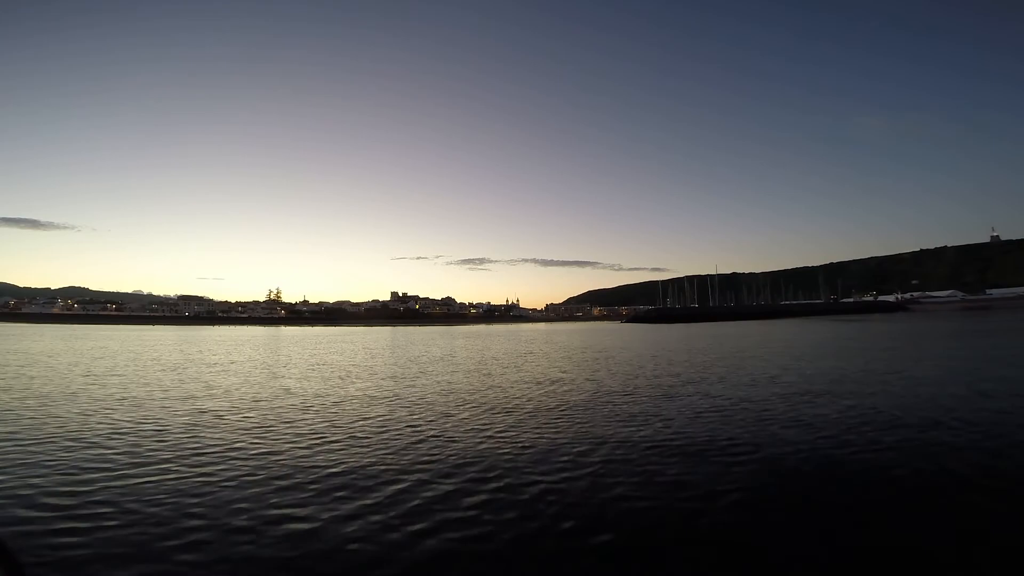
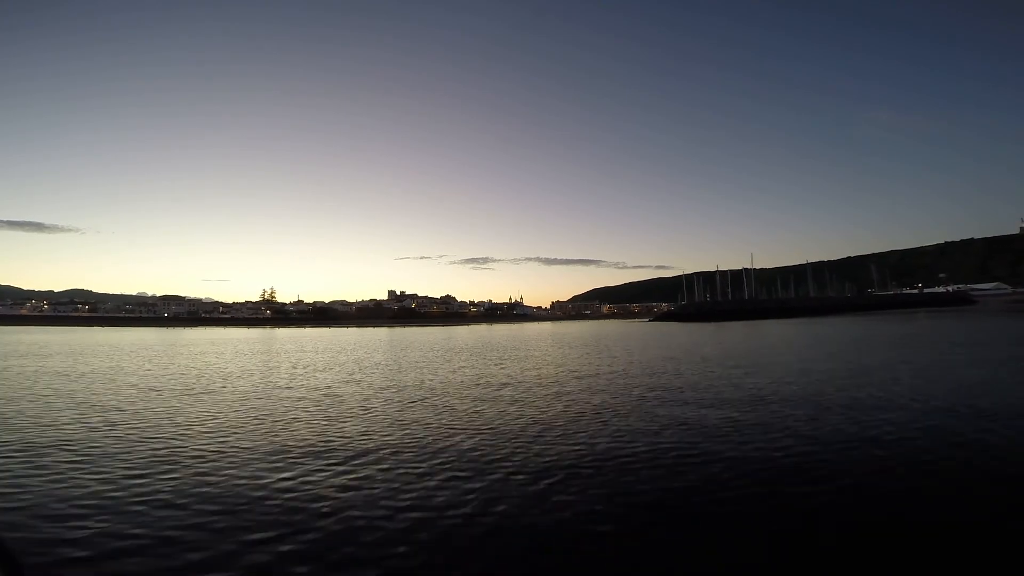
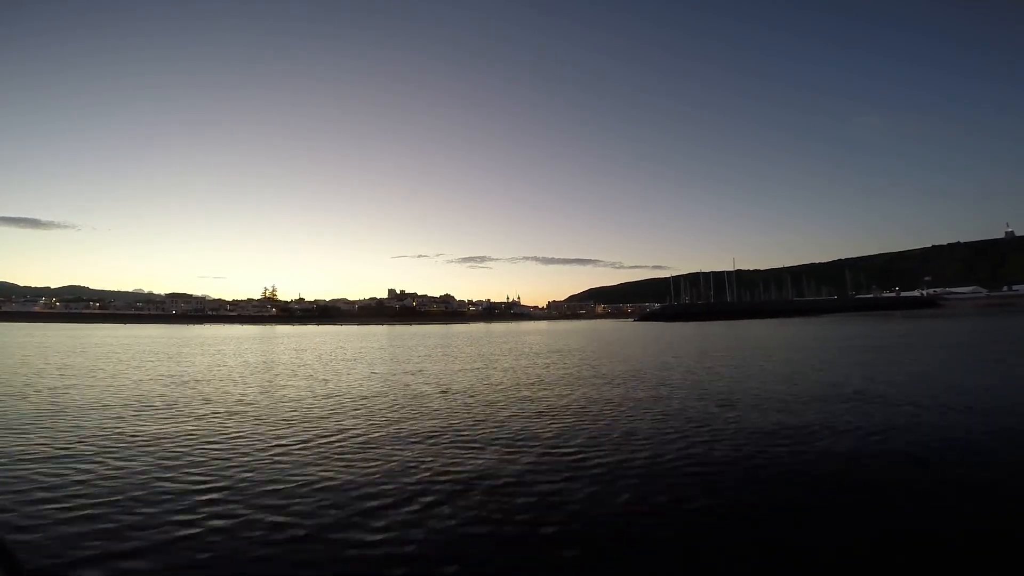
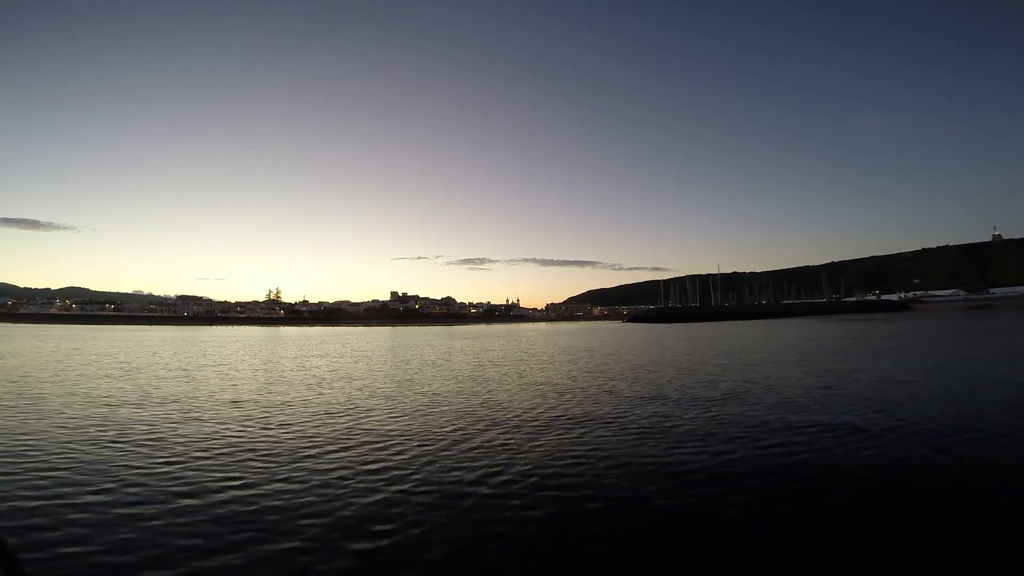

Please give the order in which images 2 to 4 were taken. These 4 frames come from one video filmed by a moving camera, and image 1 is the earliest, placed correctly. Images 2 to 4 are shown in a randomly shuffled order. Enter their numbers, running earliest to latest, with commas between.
4, 3, 2
